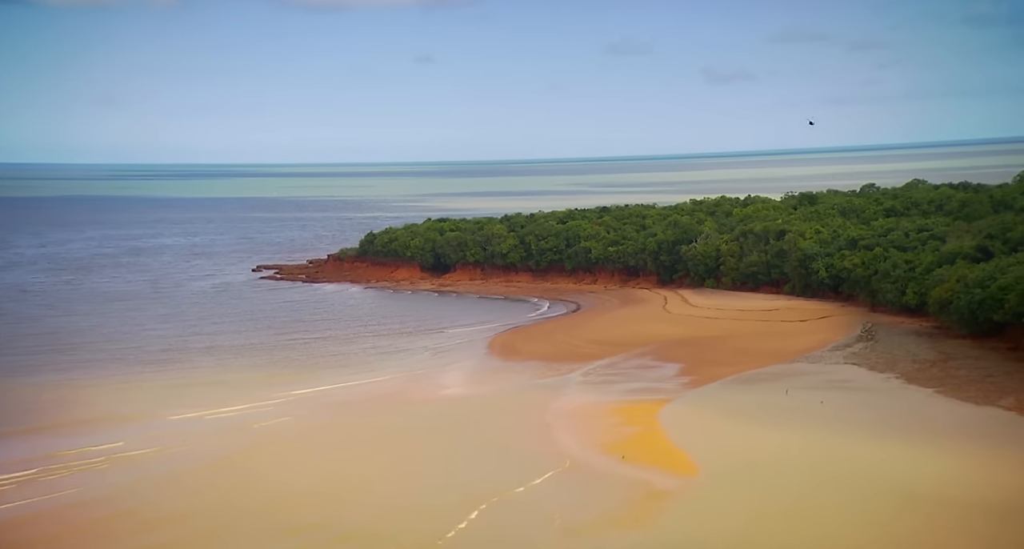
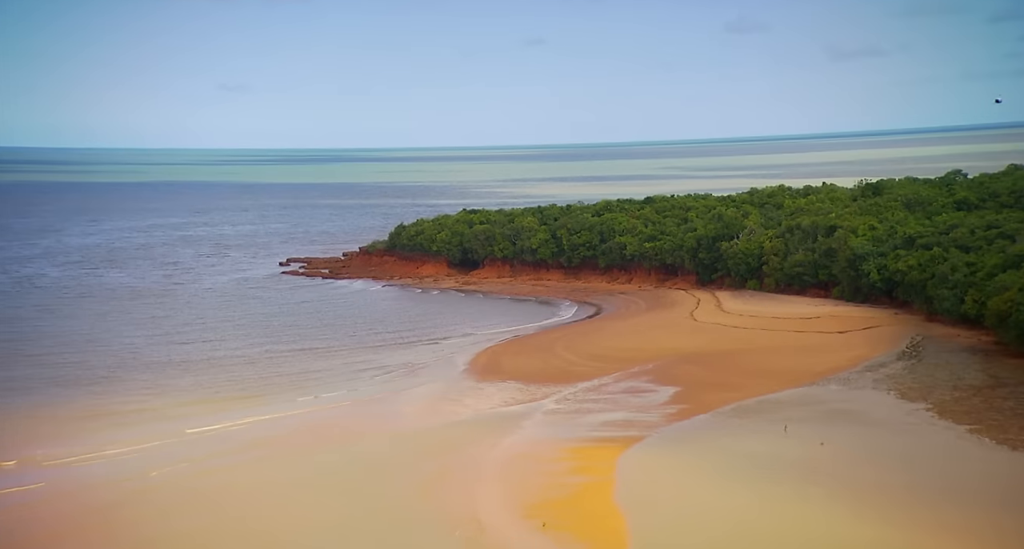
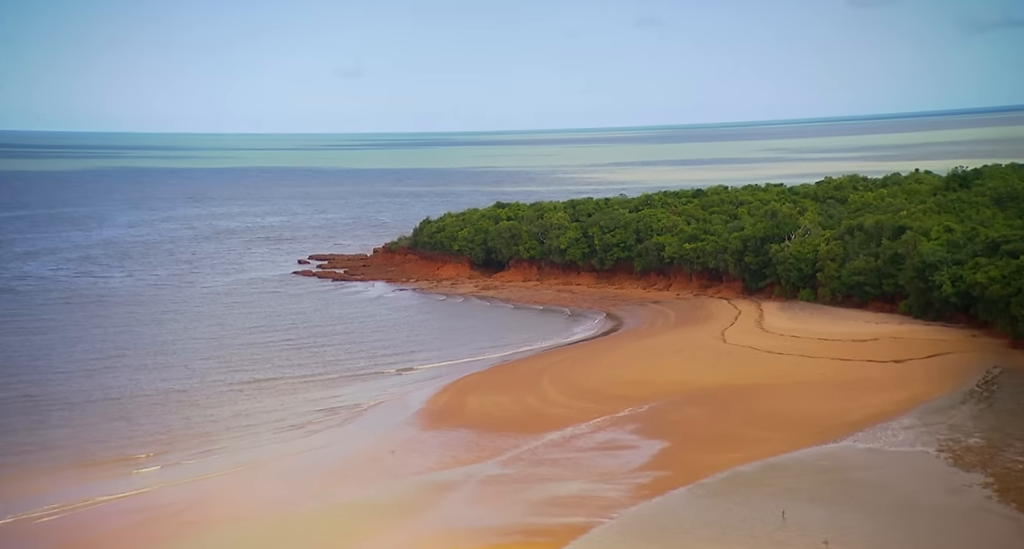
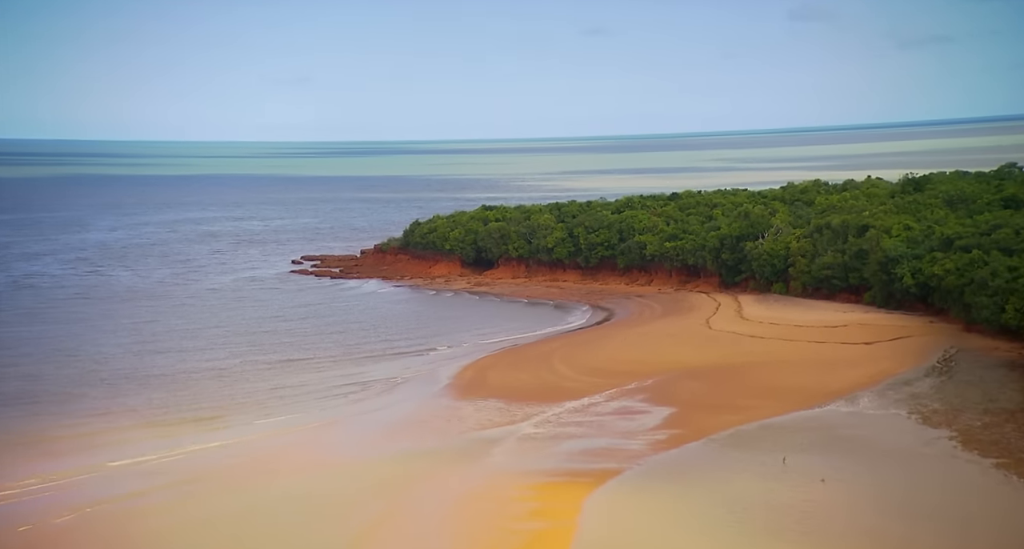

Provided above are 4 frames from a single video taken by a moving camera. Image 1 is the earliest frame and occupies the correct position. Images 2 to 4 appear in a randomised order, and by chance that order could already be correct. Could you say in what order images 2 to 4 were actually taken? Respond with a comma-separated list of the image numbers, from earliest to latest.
2, 4, 3
